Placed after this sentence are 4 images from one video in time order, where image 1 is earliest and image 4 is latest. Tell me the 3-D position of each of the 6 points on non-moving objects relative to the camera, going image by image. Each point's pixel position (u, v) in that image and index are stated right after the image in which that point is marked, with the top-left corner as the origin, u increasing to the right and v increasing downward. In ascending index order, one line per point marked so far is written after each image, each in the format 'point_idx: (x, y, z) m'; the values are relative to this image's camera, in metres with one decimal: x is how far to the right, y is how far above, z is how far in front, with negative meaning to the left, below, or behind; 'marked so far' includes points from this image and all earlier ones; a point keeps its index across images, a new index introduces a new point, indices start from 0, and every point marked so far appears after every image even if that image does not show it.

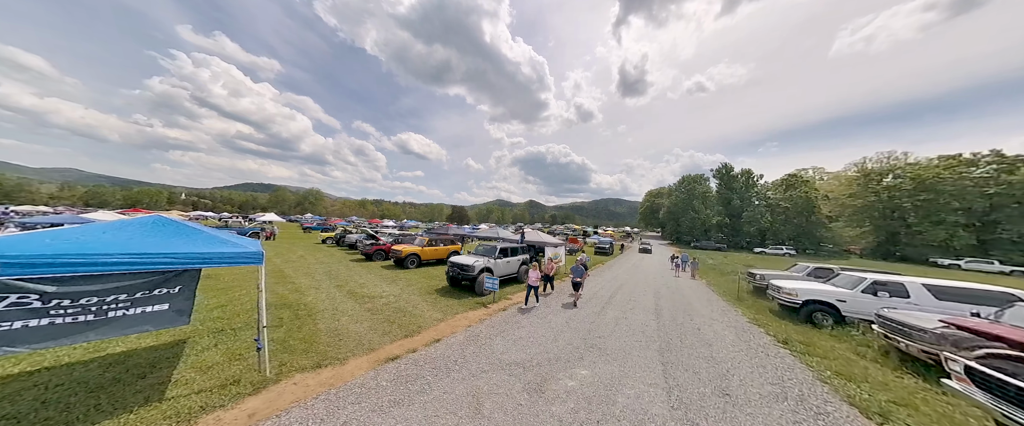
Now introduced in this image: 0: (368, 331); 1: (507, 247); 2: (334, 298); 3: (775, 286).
0: (-3.9, -3.2, +6.3) m
1: (-0.4, -1.7, +11.8) m
2: (-6.6, -3.1, +8.7) m
3: (+10.7, -3.0, +9.5) m
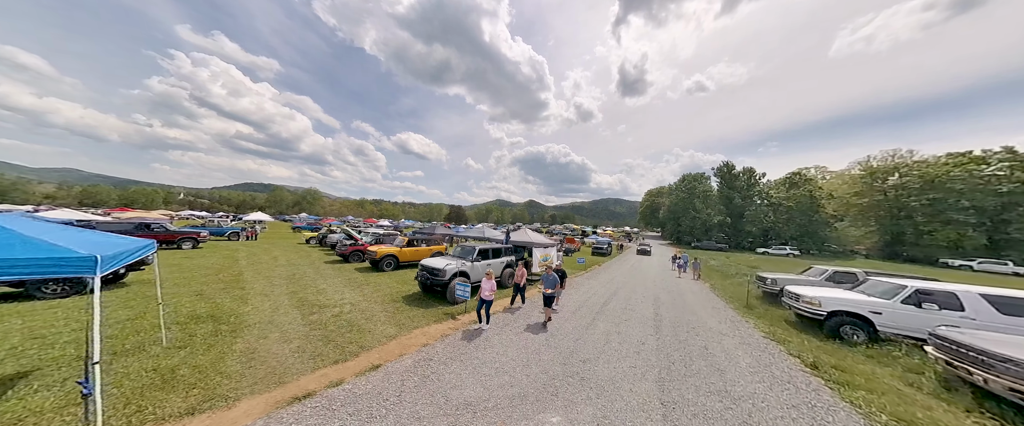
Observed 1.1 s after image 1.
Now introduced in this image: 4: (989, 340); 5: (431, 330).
0: (-4.7, -3.0, +5.1) m
1: (-1.2, -1.6, +10.5) m
2: (-7.4, -3.0, +7.4) m
3: (+9.9, -2.9, +8.3) m
4: (+8.8, -2.3, +4.3) m
5: (-2.2, -3.2, +6.4) m
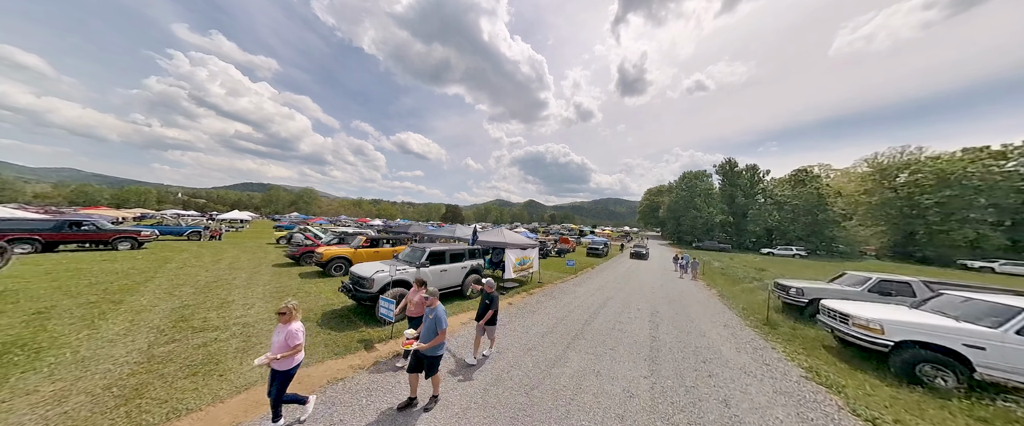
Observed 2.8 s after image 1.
0: (-6.1, -2.8, +3.0) m
1: (-2.6, -1.3, +8.5) m
2: (-8.8, -2.7, +5.4) m
3: (+8.5, -2.6, +6.2) m
4: (+7.4, -2.1, +2.3) m
5: (-3.6, -3.0, +4.3) m
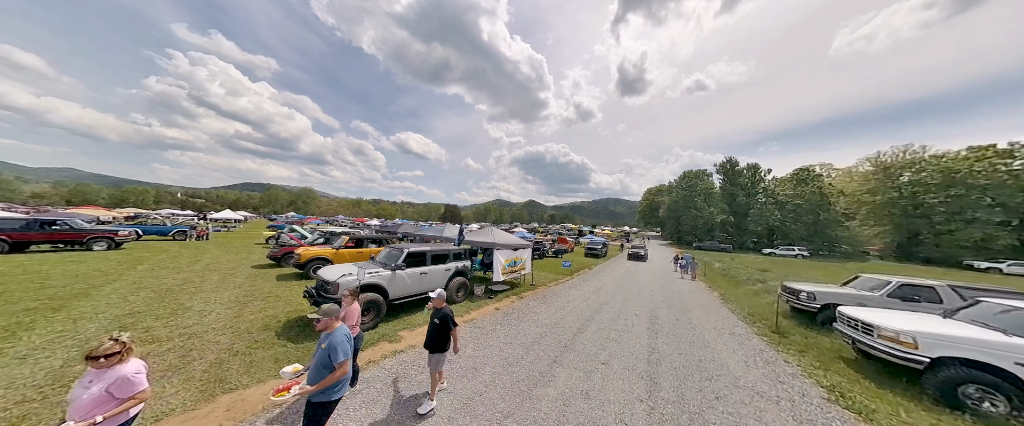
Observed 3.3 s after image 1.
0: (-6.5, -2.7, +2.4) m
1: (-3.0, -1.2, +7.8) m
2: (-9.2, -2.7, +4.7) m
3: (+8.1, -2.5, +5.6) m
4: (+7.0, -2.0, +1.6) m
5: (-4.0, -2.9, +3.6) m
